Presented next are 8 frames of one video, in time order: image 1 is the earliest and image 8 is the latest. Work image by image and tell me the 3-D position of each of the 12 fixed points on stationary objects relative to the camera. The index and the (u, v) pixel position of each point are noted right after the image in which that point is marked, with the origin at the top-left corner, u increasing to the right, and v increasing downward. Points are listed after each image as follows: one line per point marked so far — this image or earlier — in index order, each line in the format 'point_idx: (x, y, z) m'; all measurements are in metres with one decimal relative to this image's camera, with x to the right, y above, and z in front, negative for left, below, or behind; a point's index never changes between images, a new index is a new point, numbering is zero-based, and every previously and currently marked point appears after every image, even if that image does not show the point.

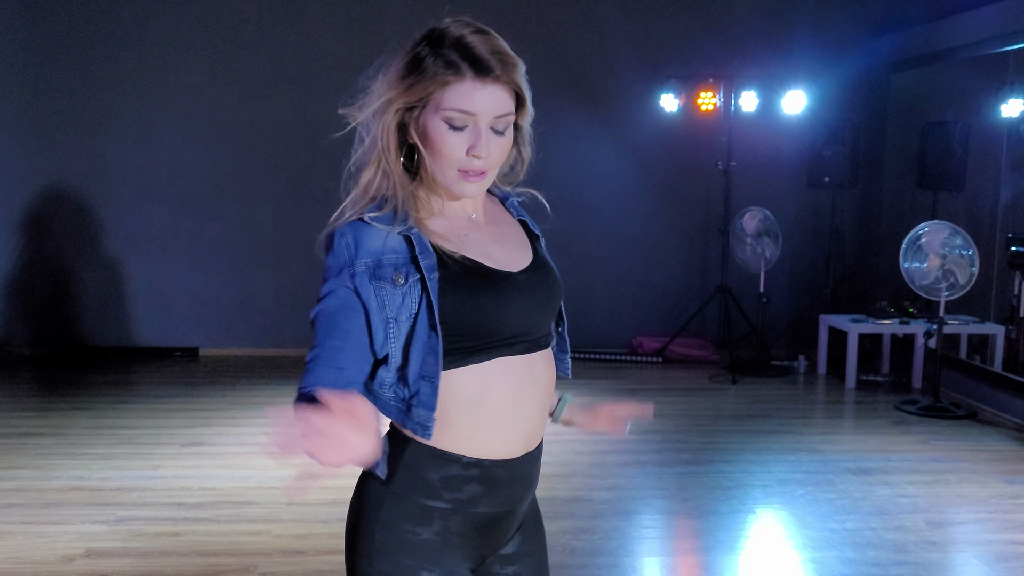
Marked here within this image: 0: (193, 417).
0: (-1.9, -0.8, +4.9) m
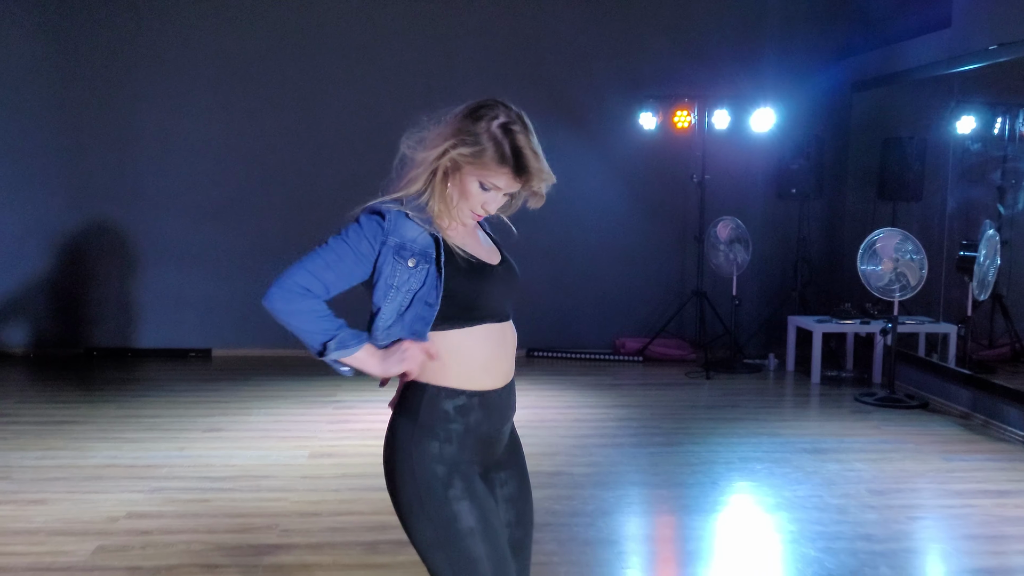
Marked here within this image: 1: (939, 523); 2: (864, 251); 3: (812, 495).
0: (-1.9, -0.8, +5.4) m
1: (+1.8, -1.0, +3.6) m
2: (+2.3, +0.2, +5.5) m
3: (+1.4, -1.0, +4.0) m
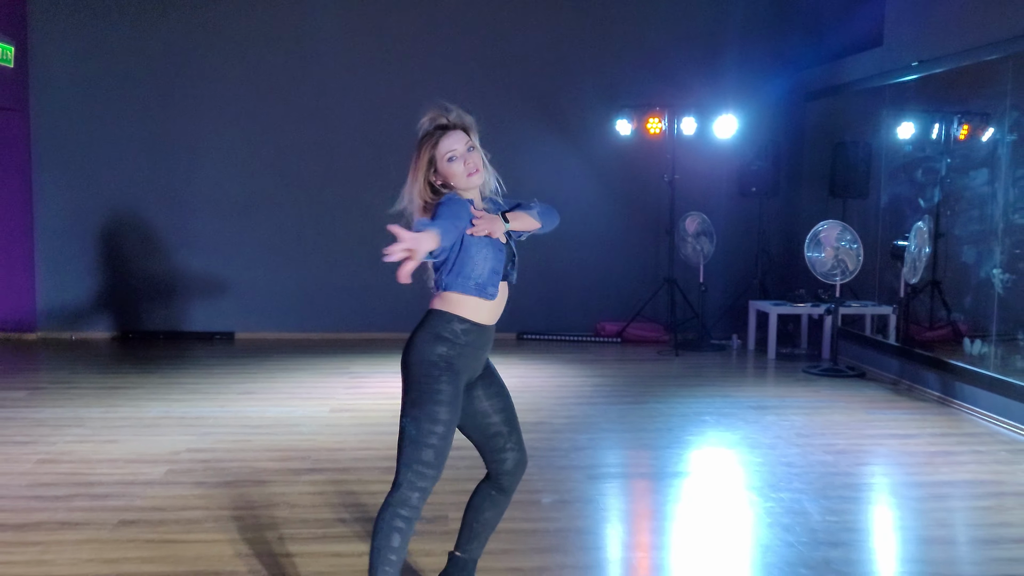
0: (-2.0, -0.7, +6.2) m
1: (+1.8, -0.9, +4.5) m
2: (+2.2, +0.4, +6.4) m
3: (+1.4, -0.8, +4.8) m
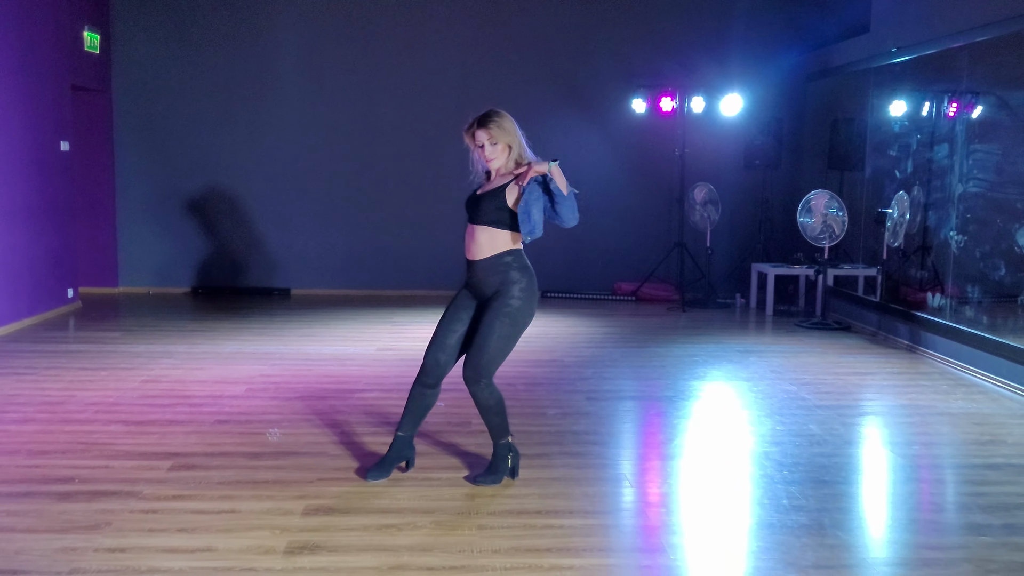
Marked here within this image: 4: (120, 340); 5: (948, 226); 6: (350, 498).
0: (-1.8, -0.3, +7.1) m
1: (+1.9, -0.6, +5.3) m
2: (+2.4, +0.7, +7.1) m
3: (+1.5, -0.6, +5.6) m
4: (-3.0, -0.4, +6.5) m
5: (+3.1, +0.4, +6.1) m
6: (-0.6, -0.8, +3.3) m
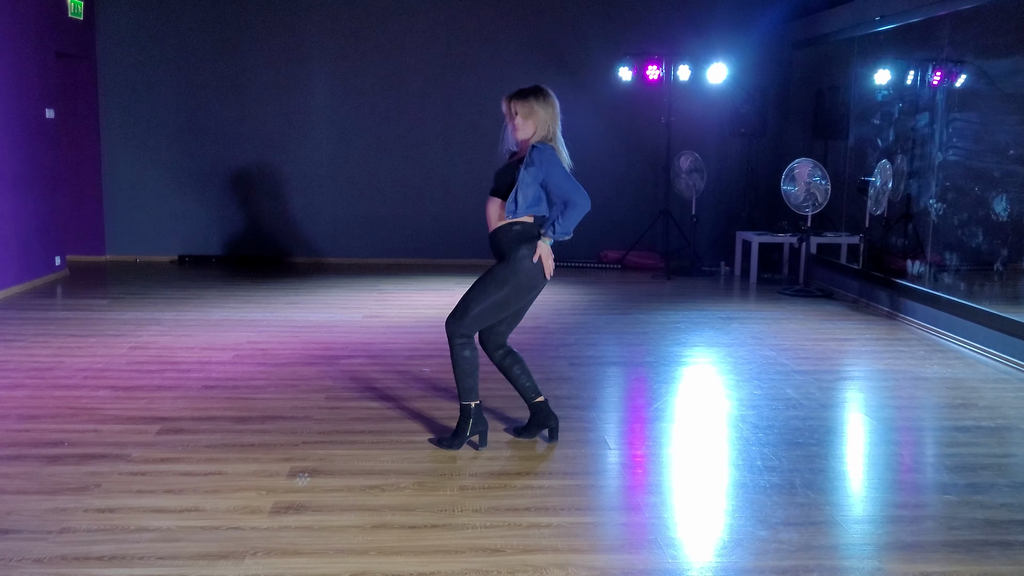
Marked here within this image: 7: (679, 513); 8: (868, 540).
0: (-1.9, 0.0, +7.2) m
1: (+1.8, -0.4, +5.4) m
2: (+2.3, +1.0, +7.2) m
3: (+1.4, -0.3, +5.7) m
4: (-3.1, -0.2, +6.5) m
5: (+3.0, +0.7, +6.2) m
6: (-0.7, -0.7, +3.4) m
7: (+0.6, -0.8, +3.0) m
8: (+1.2, -0.8, +2.8) m
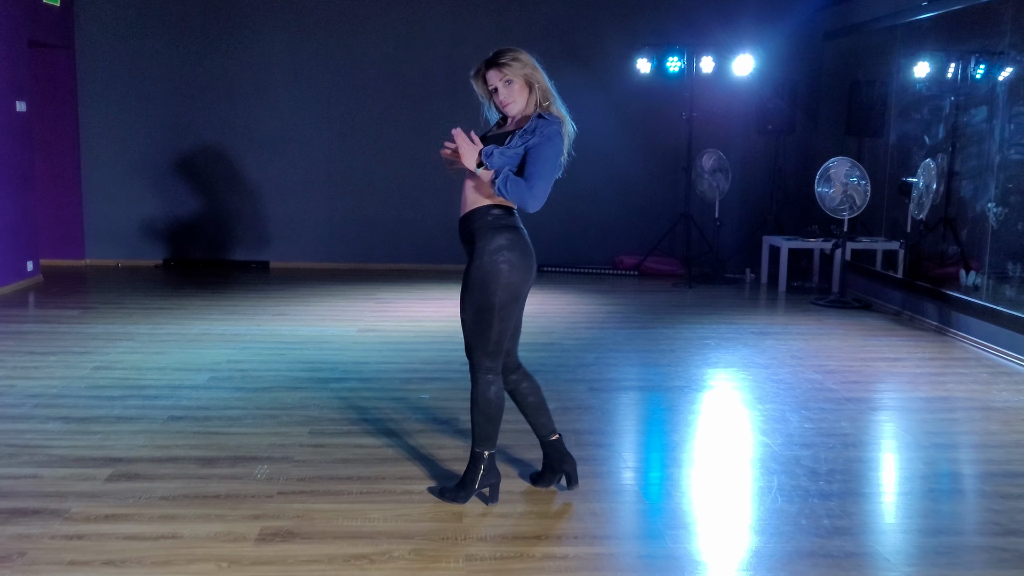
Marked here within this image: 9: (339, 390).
0: (-1.8, -0.1, +6.6) m
1: (+1.8, -0.5, +4.8) m
2: (+2.4, +0.9, +6.6) m
3: (+1.4, -0.4, +5.1) m
4: (-3.0, -0.2, +5.9) m
5: (+3.1, +0.6, +5.6) m
6: (-0.7, -0.8, +2.8) m
7: (+0.6, -0.9, +2.4) m
8: (+1.3, -0.9, +2.2) m
9: (-0.9, -0.5, +4.3) m
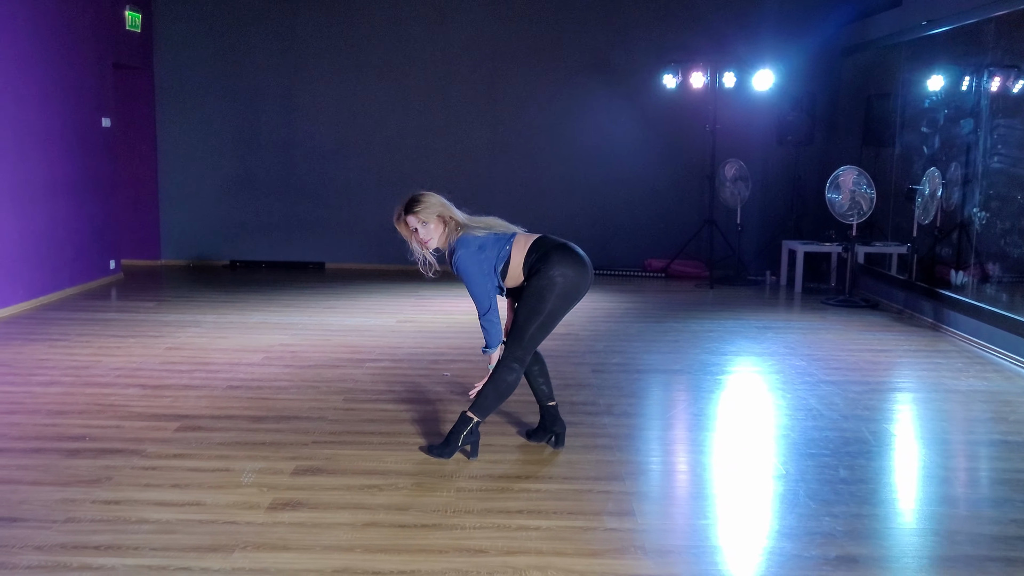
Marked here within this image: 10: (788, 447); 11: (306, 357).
0: (-1.6, -0.1, +7.3) m
1: (+1.9, -0.5, +5.2) m
2: (+2.6, +0.9, +7.0) m
3: (+1.6, -0.4, +5.6) m
4: (-2.8, -0.2, +6.7) m
5: (+3.3, +0.6, +5.9) m
6: (-0.7, -0.7, +3.5) m
7: (+0.6, -0.8, +3.0) m
8: (+1.2, -0.8, +2.7) m
9: (-0.8, -0.5, +5.0) m
10: (+1.2, -0.7, +3.7) m
11: (-1.3, -0.4, +5.2) m
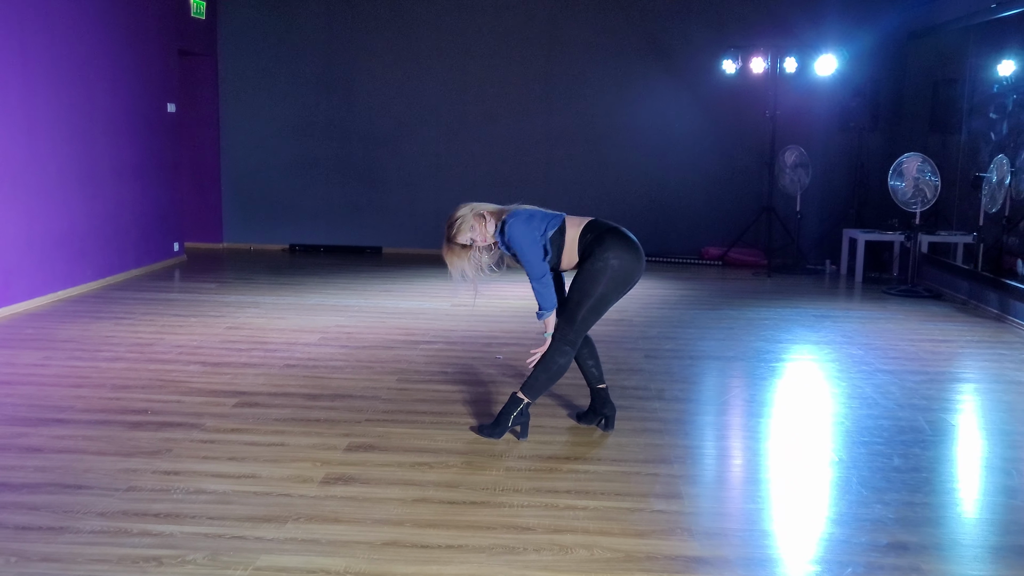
0: (-1.1, +0.1, +7.4) m
1: (+2.2, -0.4, +5.1) m
2: (+3.1, +1.0, +6.8) m
3: (+1.9, -0.3, +5.5) m
4: (-2.4, 0.0, +6.9) m
5: (+3.6, +0.7, +5.7) m
6: (-0.5, -0.6, +3.5) m
7: (+0.7, -0.8, +2.9) m
8: (+1.3, -0.8, +2.6) m
9: (-0.5, -0.4, +5.0) m
10: (+1.4, -0.6, +3.6) m
11: (-1.0, -0.3, +5.3) m
